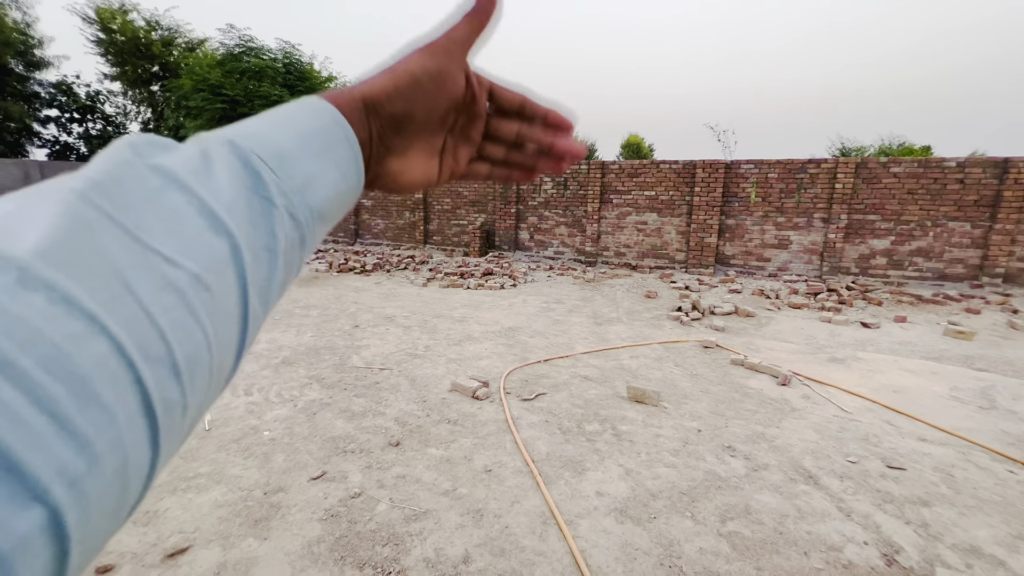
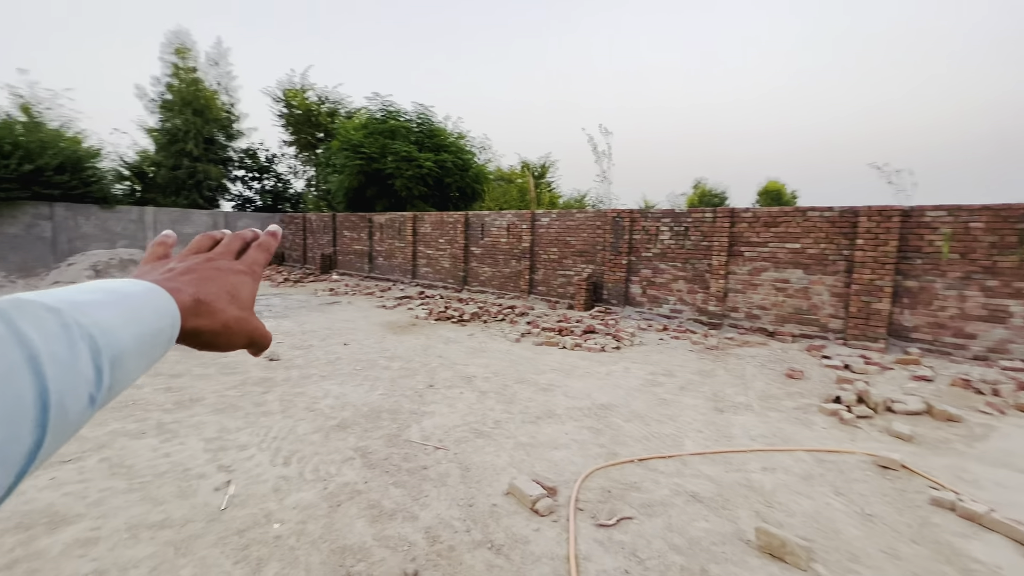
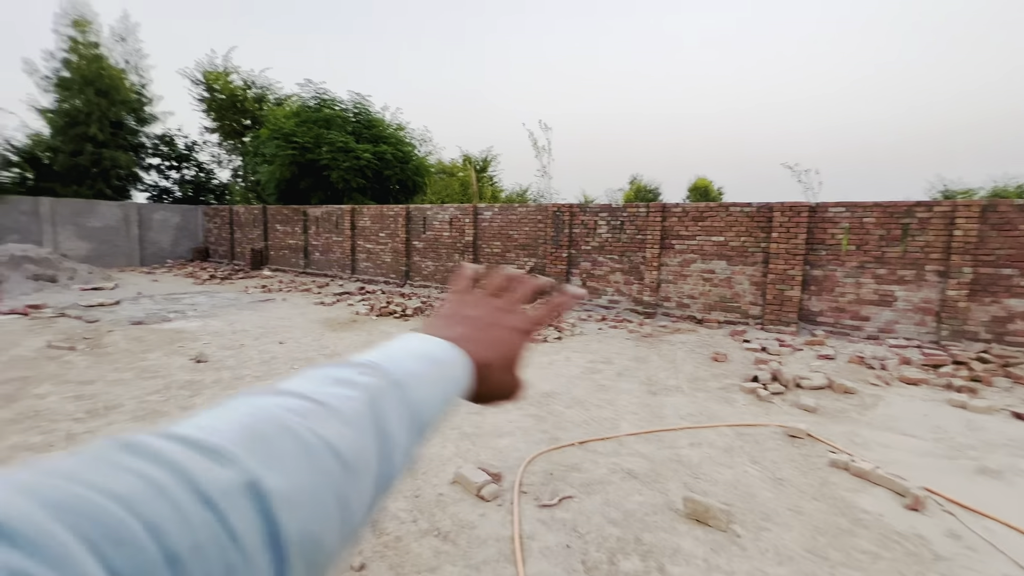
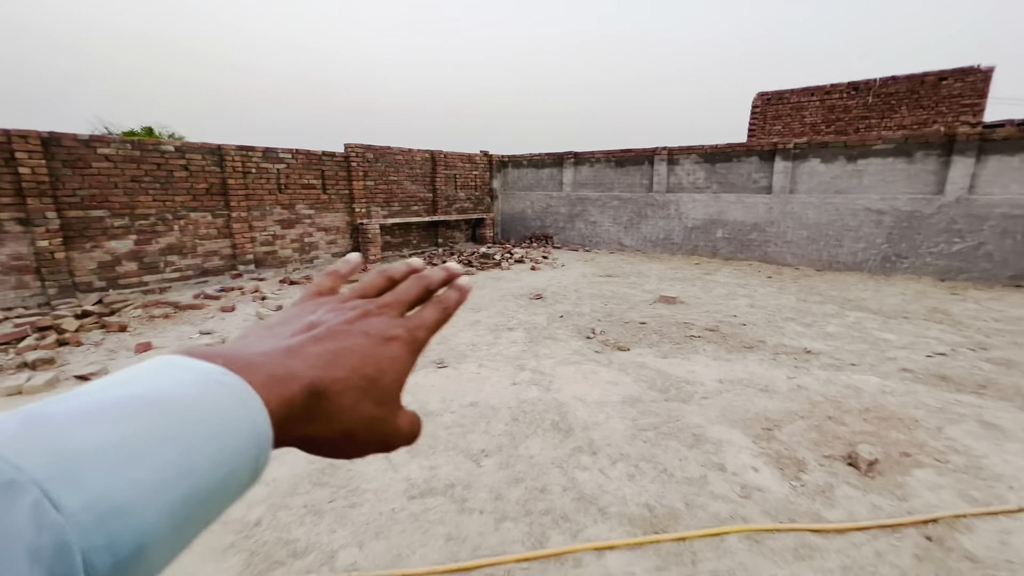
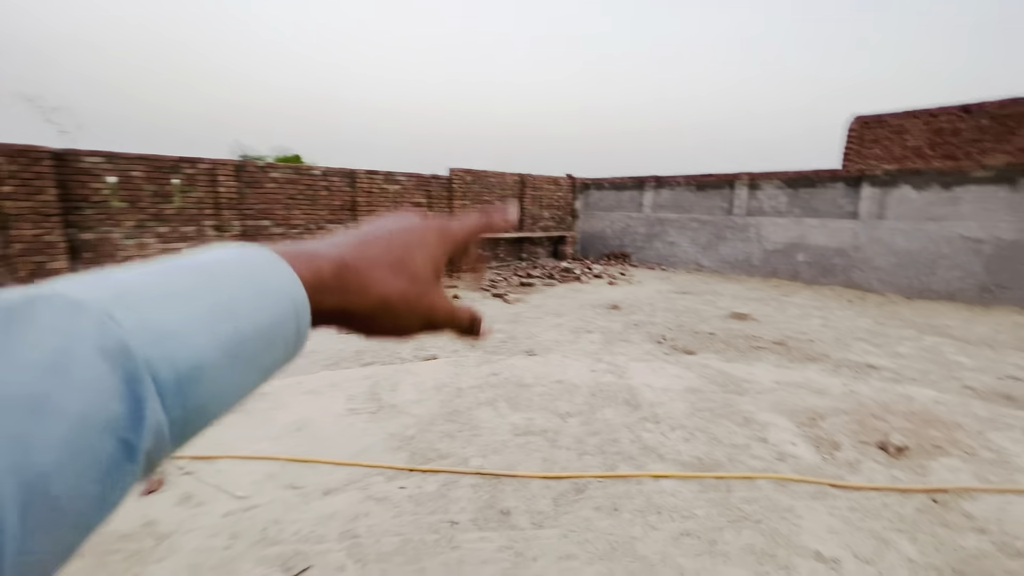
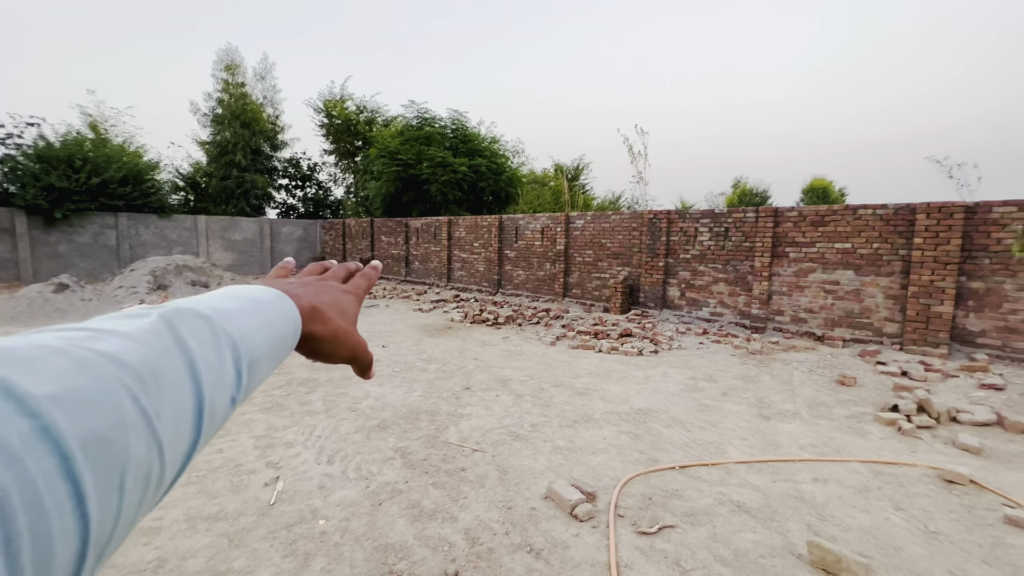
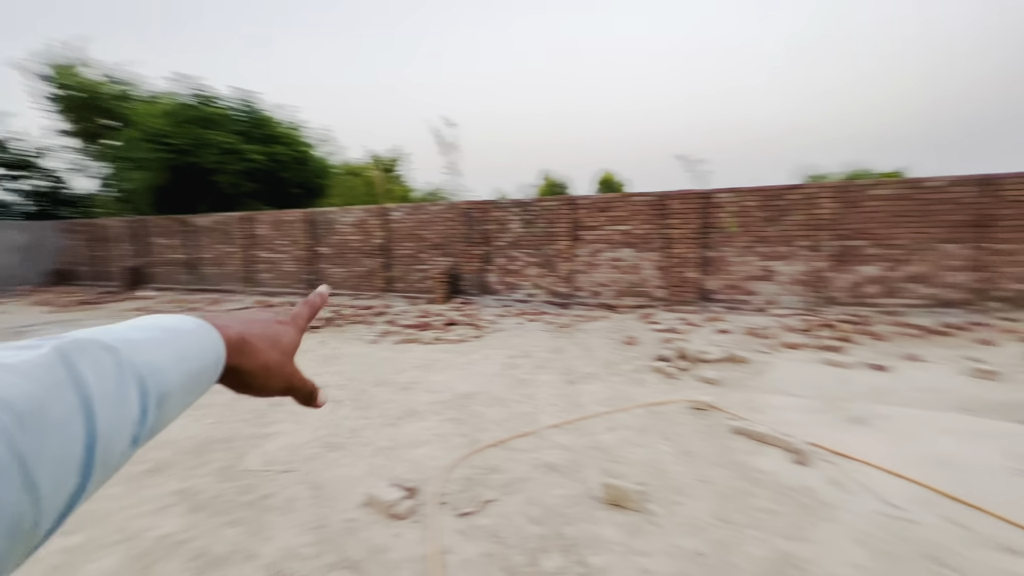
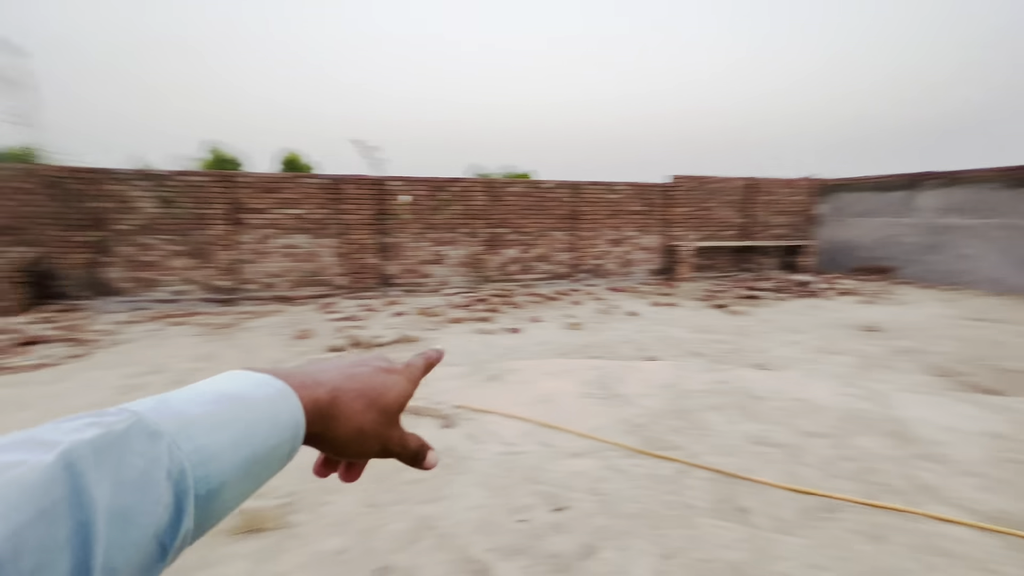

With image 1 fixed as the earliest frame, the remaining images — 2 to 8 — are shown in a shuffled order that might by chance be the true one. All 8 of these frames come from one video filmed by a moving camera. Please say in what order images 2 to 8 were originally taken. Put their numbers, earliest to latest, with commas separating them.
3, 2, 6, 7, 8, 5, 4
